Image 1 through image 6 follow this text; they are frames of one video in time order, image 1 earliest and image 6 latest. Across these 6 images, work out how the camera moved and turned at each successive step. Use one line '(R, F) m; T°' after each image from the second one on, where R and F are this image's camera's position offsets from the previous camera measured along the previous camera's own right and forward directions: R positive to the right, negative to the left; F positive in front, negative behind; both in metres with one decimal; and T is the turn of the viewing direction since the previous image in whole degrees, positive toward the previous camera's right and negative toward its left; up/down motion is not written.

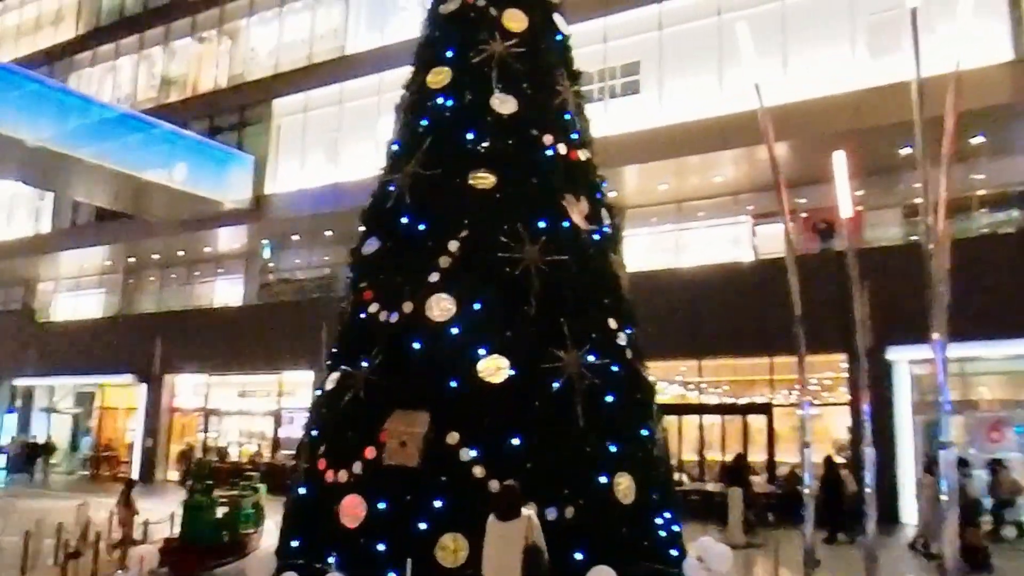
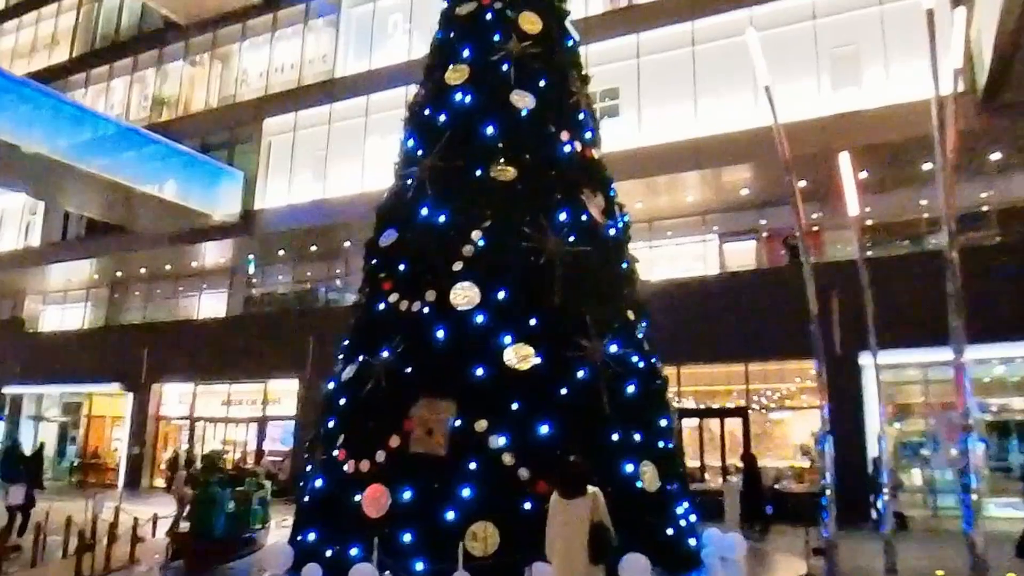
(-0.4, -0.5) m; +3°
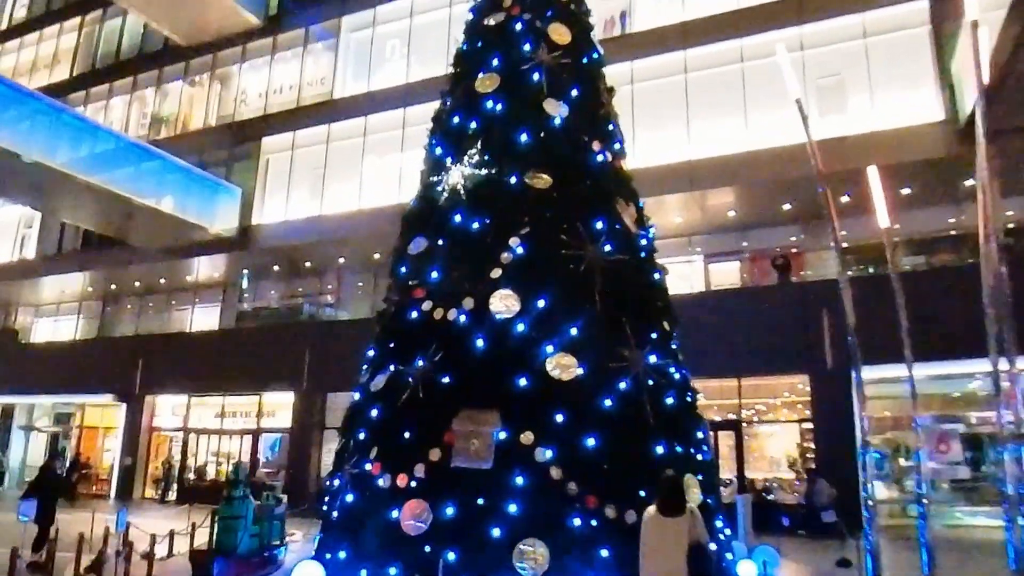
(-0.4, -0.3) m; +3°
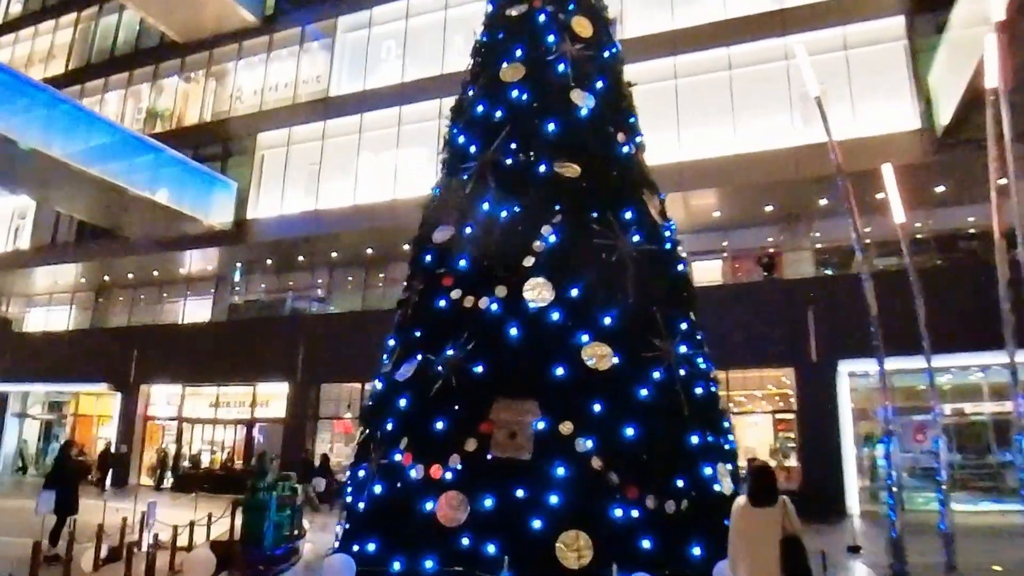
(-0.4, -0.3) m; +3°
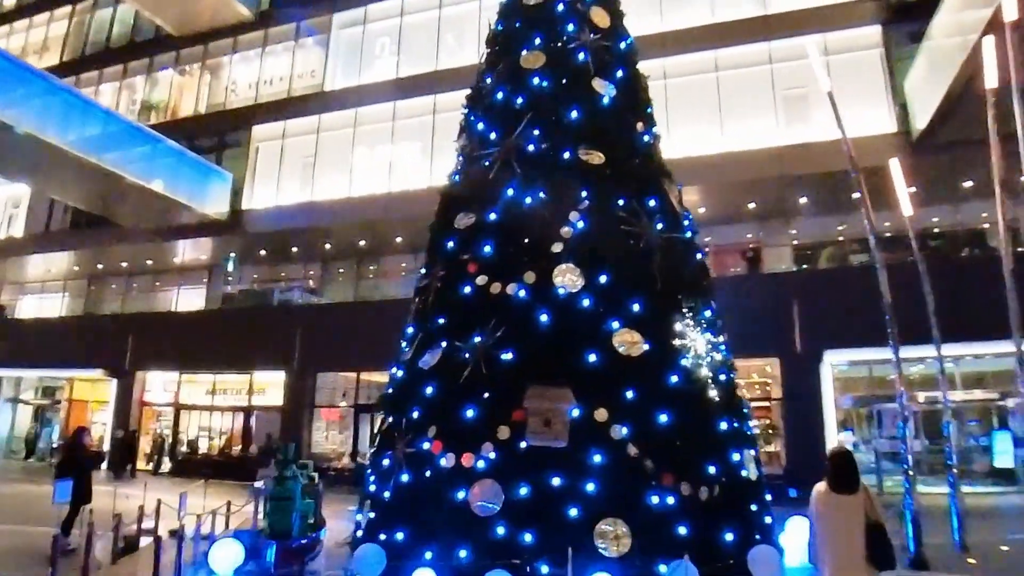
(-0.4, -0.3) m; +2°
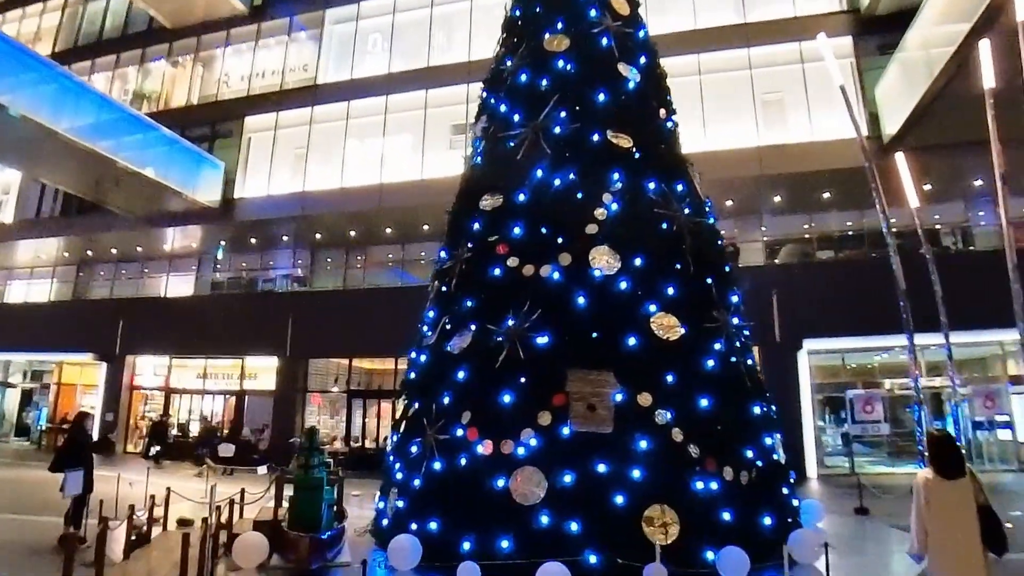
(-0.5, -0.4) m; +3°
